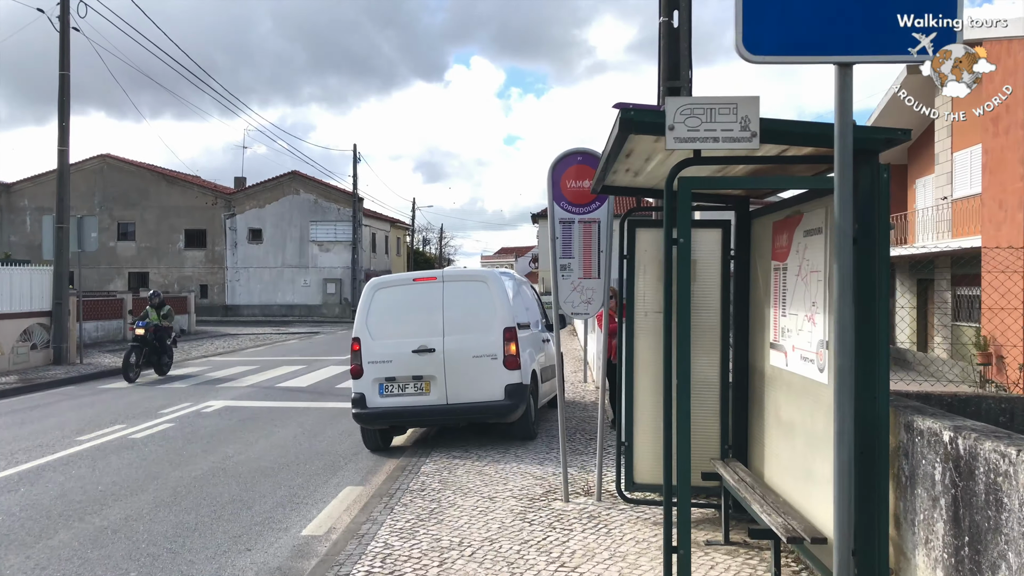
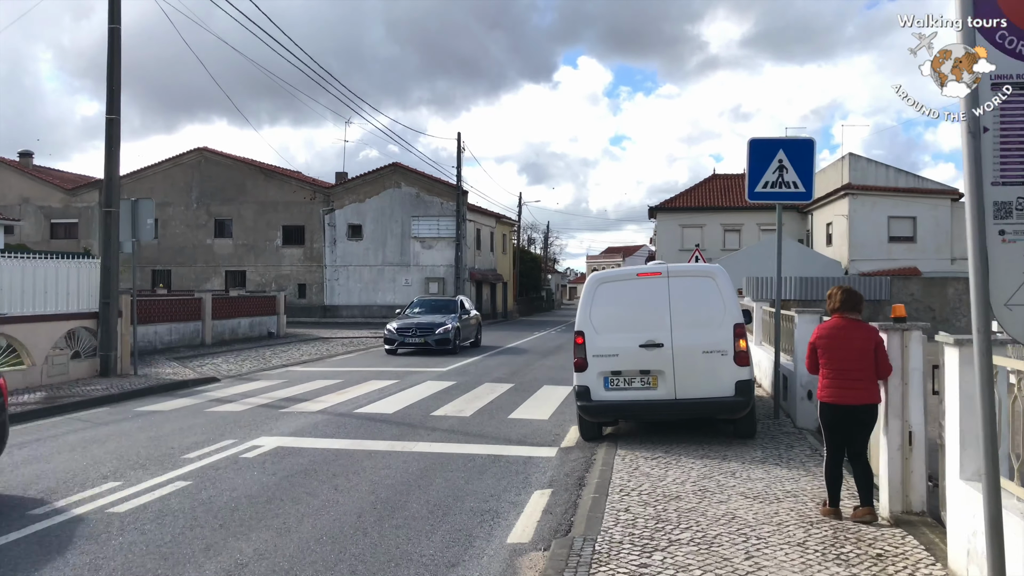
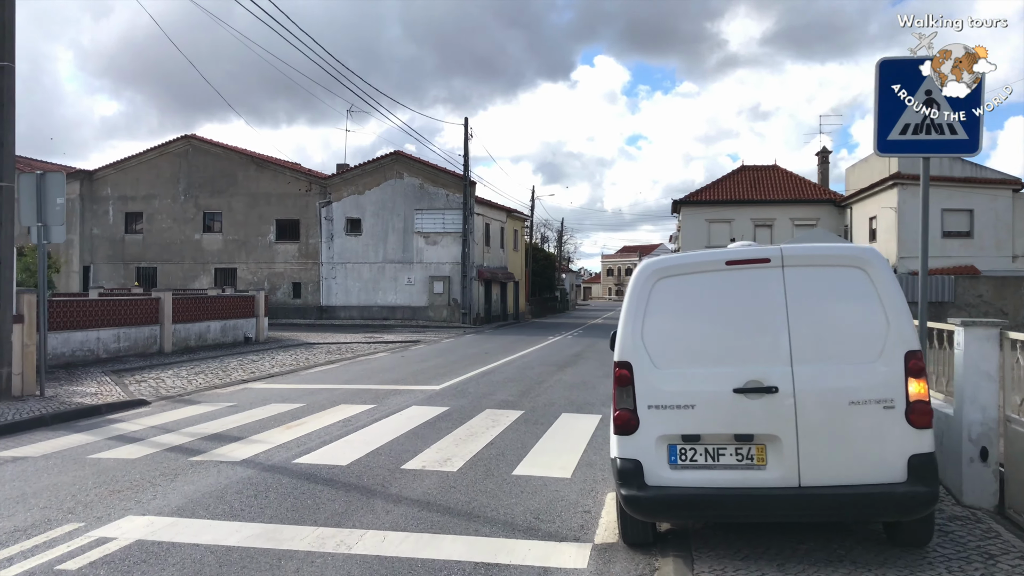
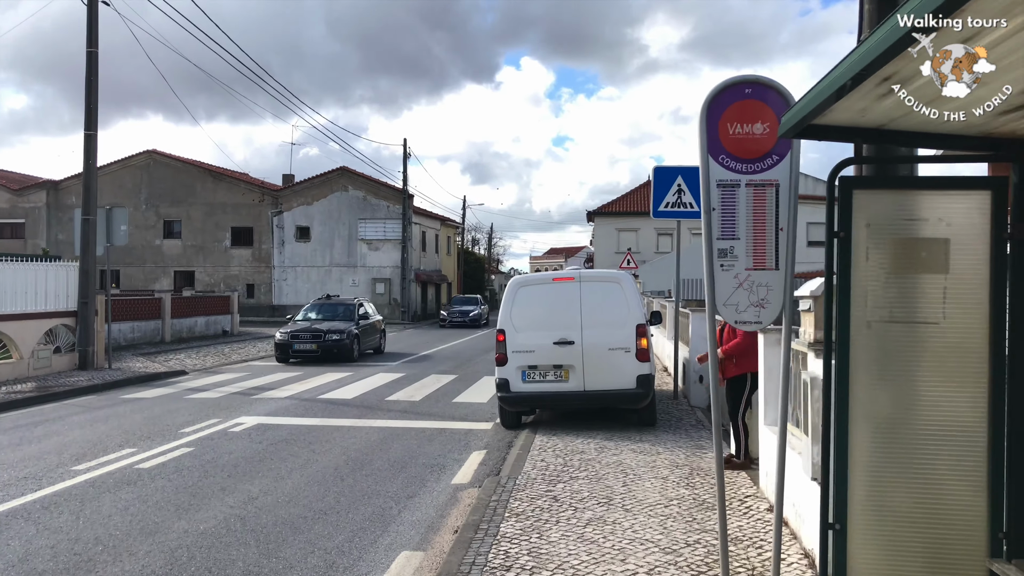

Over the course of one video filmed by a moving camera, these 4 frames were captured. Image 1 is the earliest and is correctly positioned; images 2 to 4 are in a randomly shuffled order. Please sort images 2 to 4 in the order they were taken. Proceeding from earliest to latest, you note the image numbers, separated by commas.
4, 2, 3
